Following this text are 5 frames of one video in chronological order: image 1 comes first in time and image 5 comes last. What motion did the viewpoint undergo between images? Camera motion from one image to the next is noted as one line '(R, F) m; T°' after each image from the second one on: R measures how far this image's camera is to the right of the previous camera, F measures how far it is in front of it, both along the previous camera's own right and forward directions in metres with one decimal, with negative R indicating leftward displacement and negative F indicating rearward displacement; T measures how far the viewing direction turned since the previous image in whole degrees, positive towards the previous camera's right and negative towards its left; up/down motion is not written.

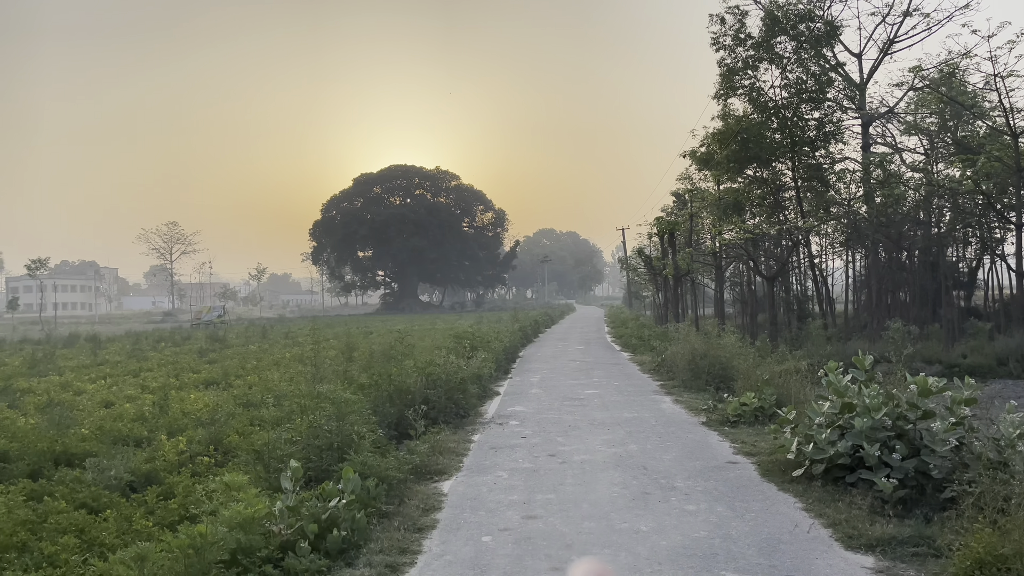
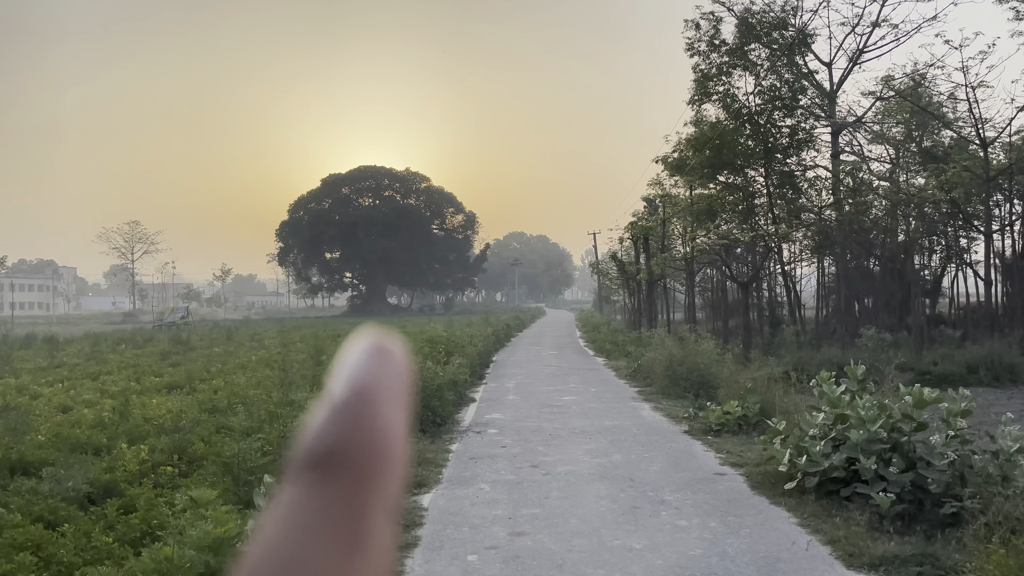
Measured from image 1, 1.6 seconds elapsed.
(-0.1, +0.2) m; +2°
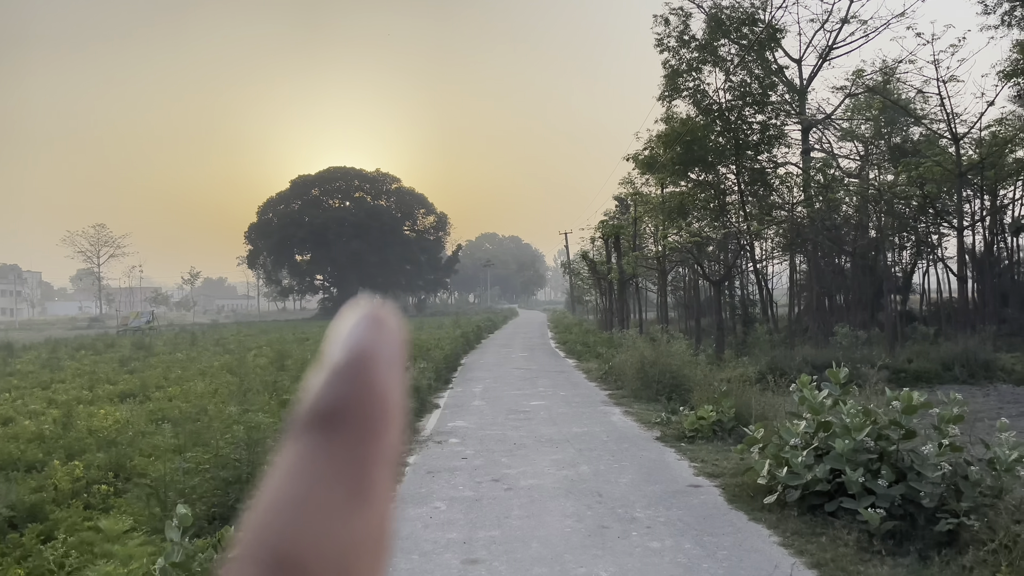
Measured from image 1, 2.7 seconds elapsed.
(+0.1, +0.5) m; +2°
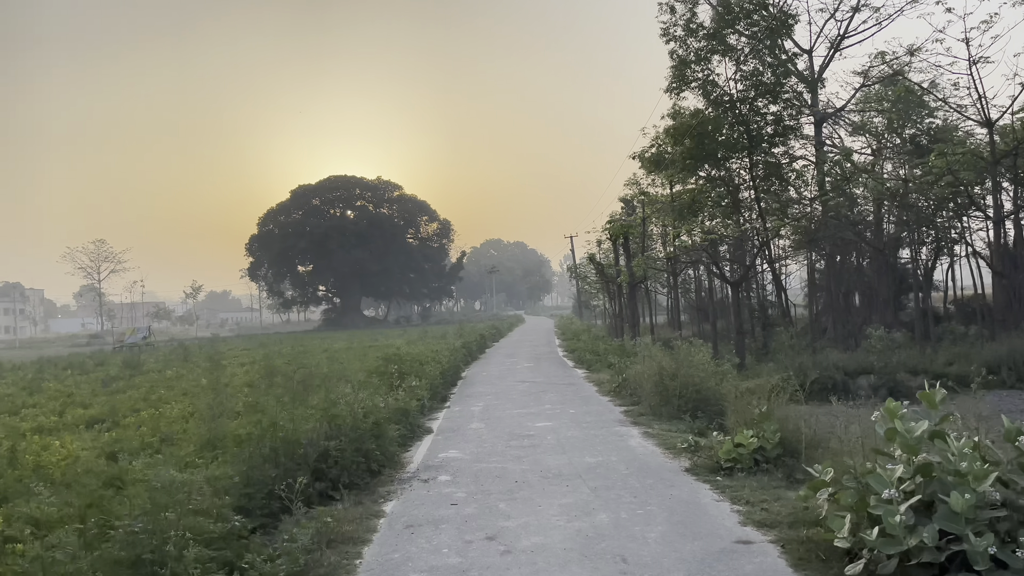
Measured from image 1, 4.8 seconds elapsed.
(+0.1, +1.3) m; 0°
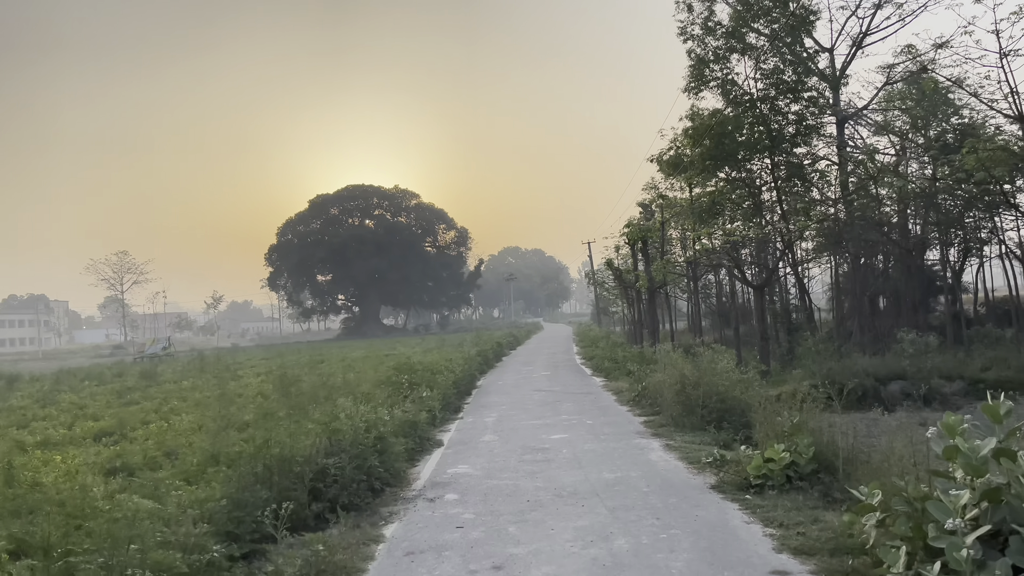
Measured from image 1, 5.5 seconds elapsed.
(+0.1, +0.5) m; -1°
